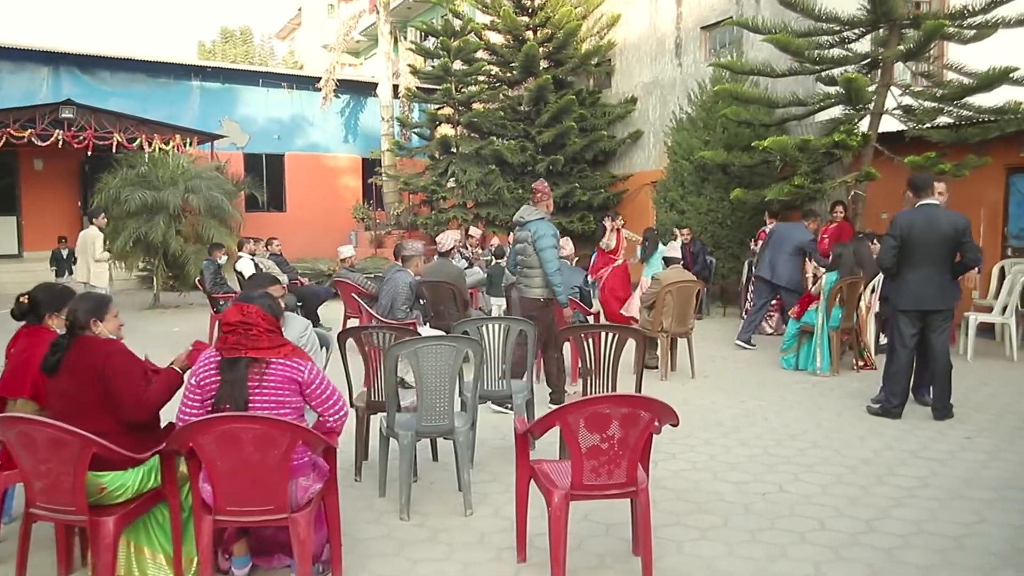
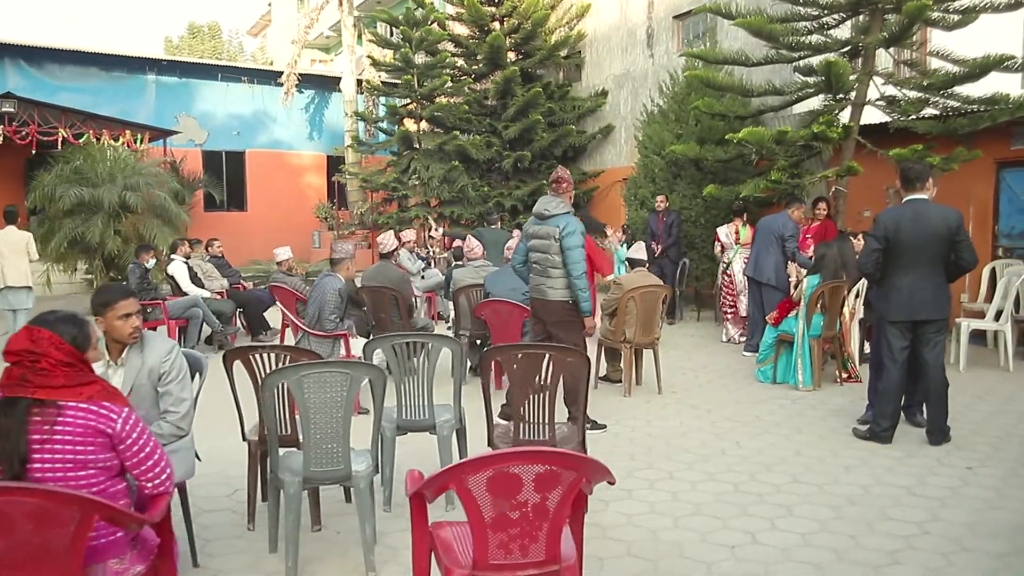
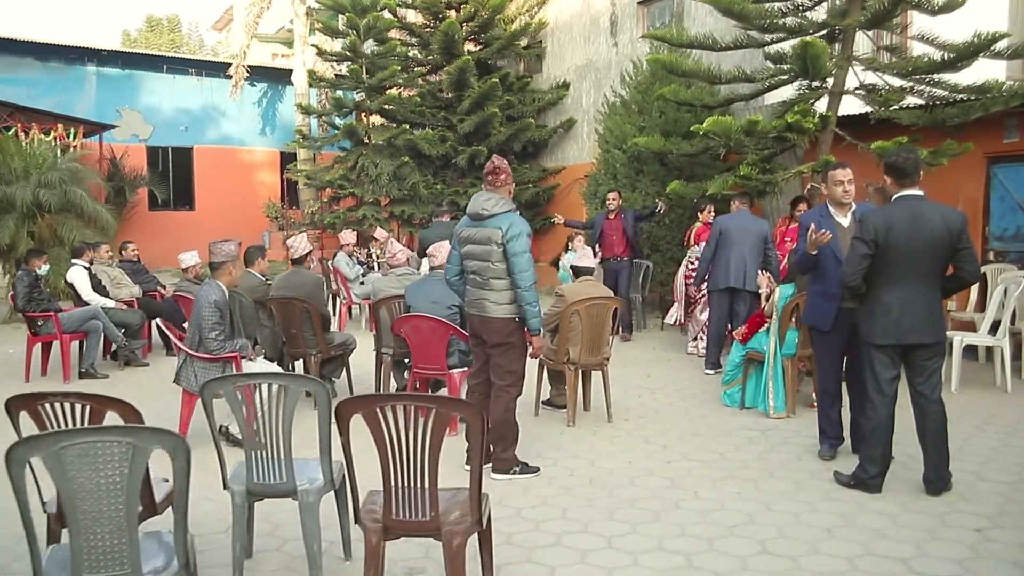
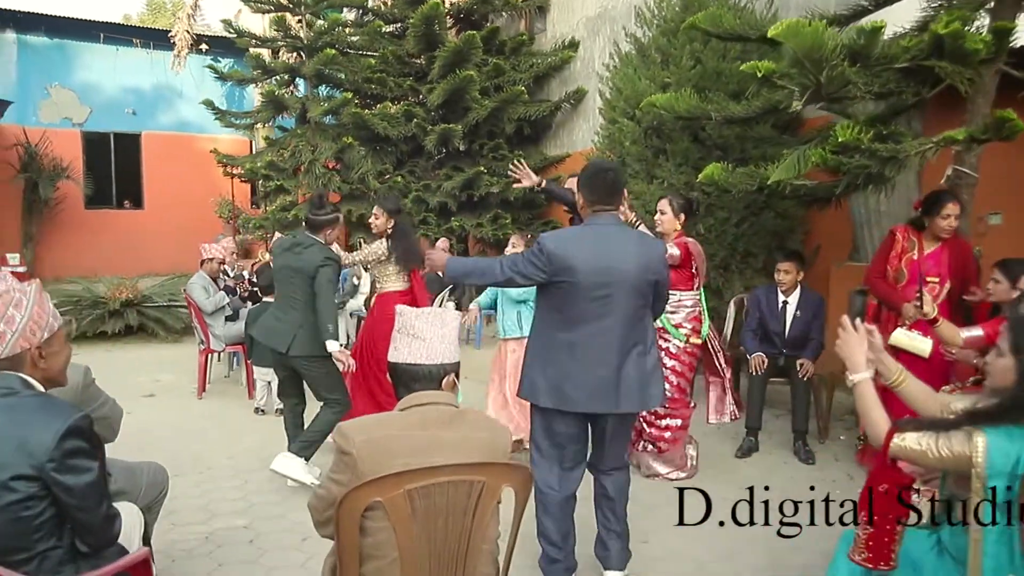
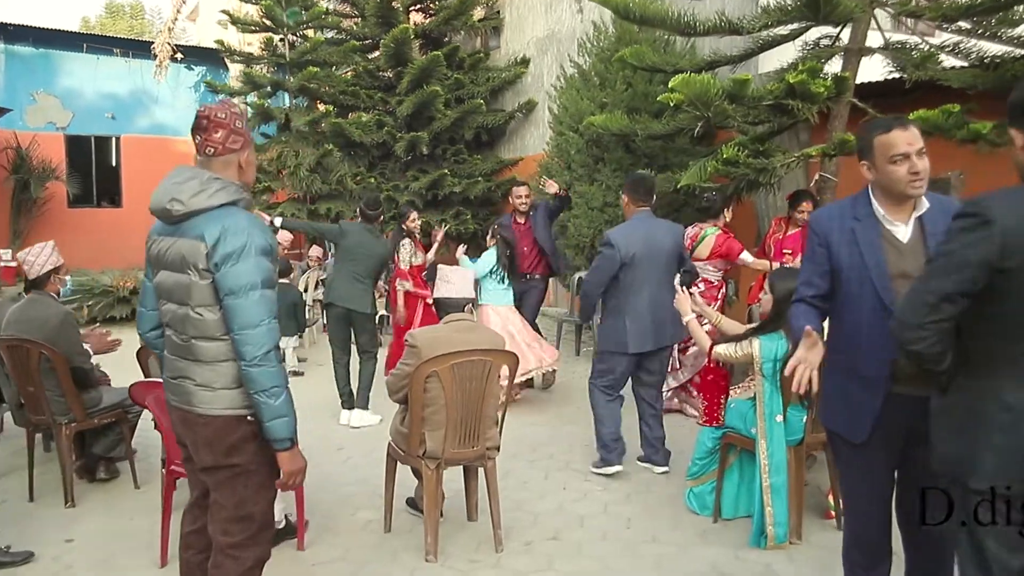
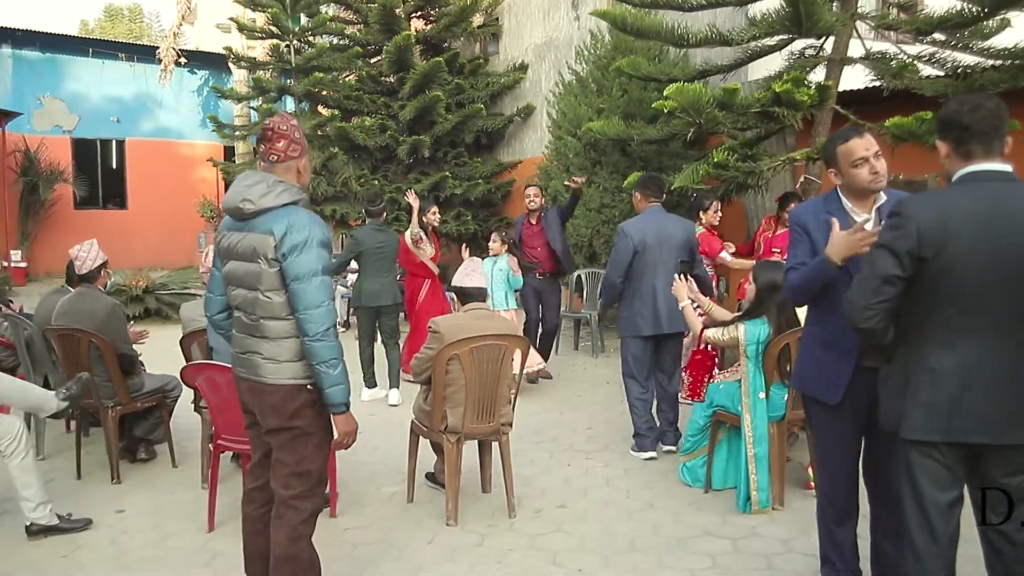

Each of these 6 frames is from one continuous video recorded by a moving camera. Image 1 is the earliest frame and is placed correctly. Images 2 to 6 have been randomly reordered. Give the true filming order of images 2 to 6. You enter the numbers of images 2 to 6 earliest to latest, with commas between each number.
2, 3, 6, 5, 4
